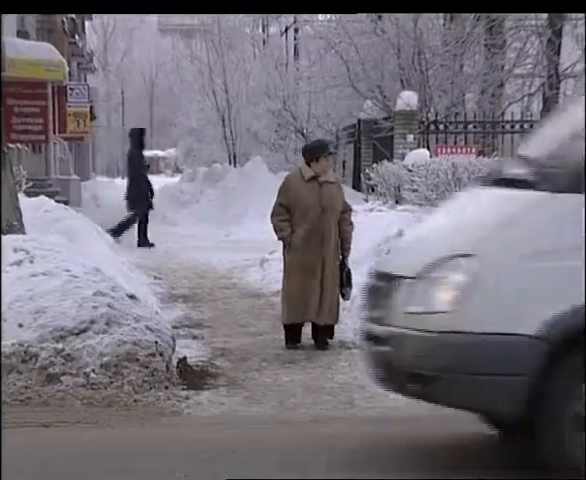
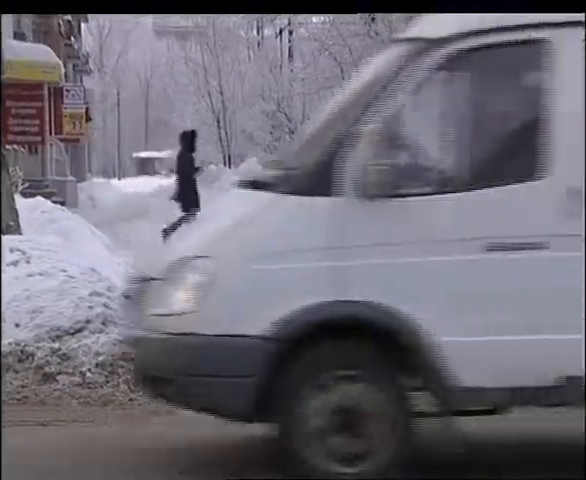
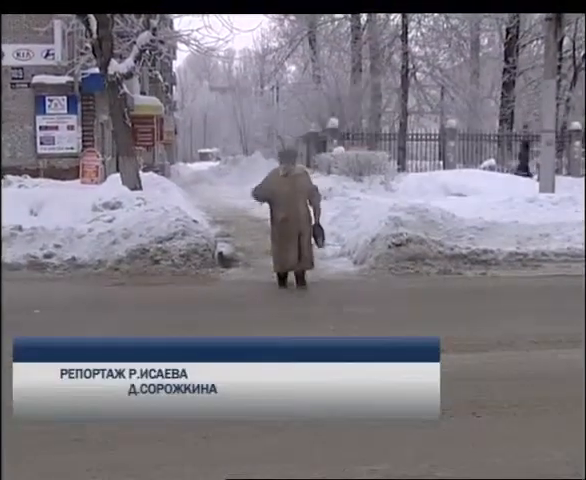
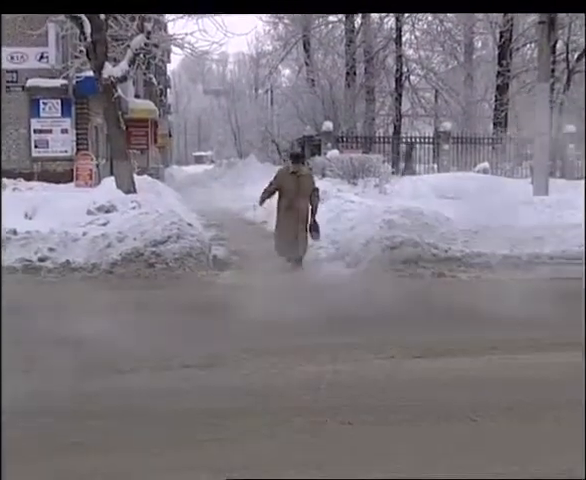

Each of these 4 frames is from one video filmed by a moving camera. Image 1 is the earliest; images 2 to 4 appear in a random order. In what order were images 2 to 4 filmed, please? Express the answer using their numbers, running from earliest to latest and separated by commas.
2, 4, 3
